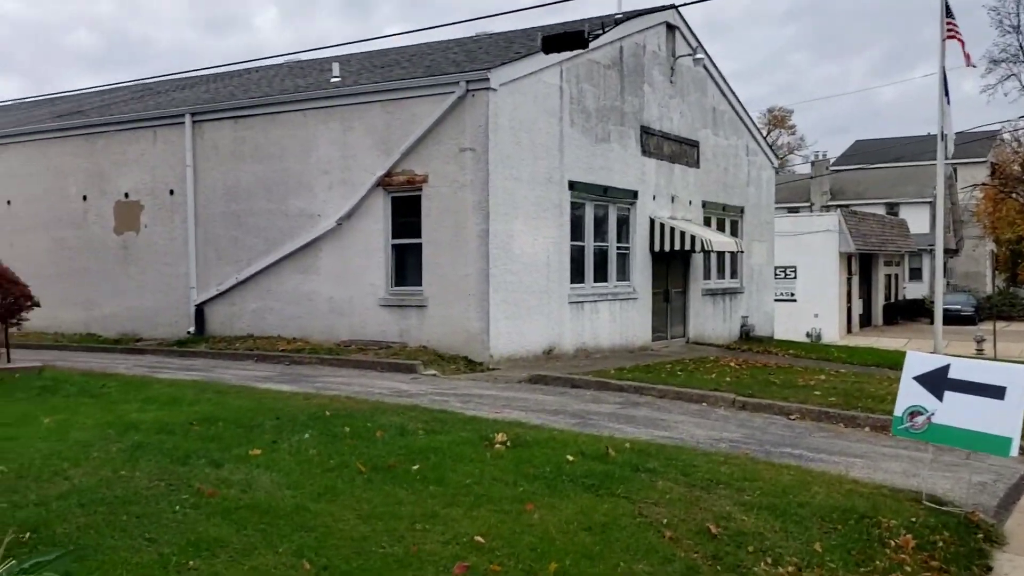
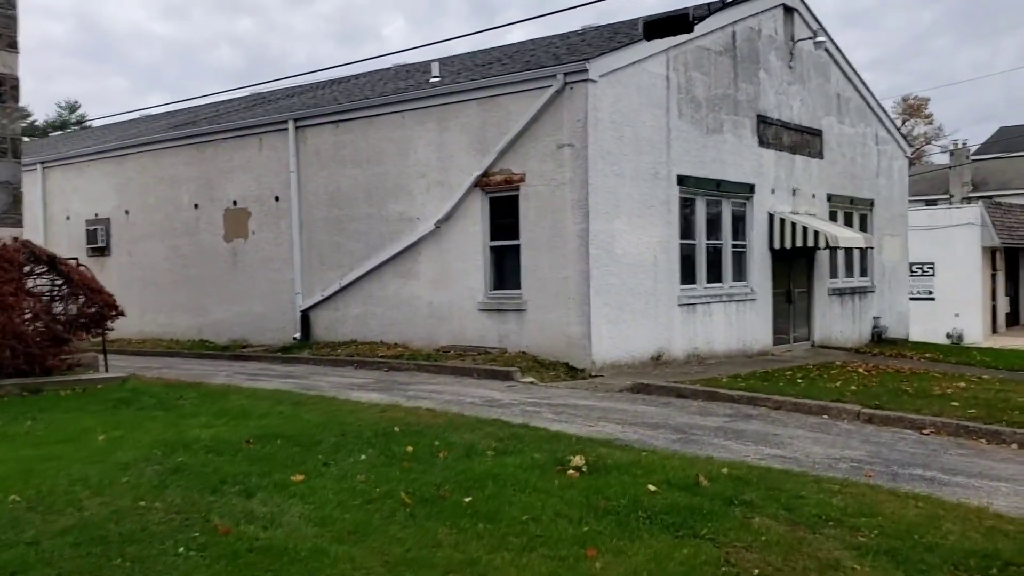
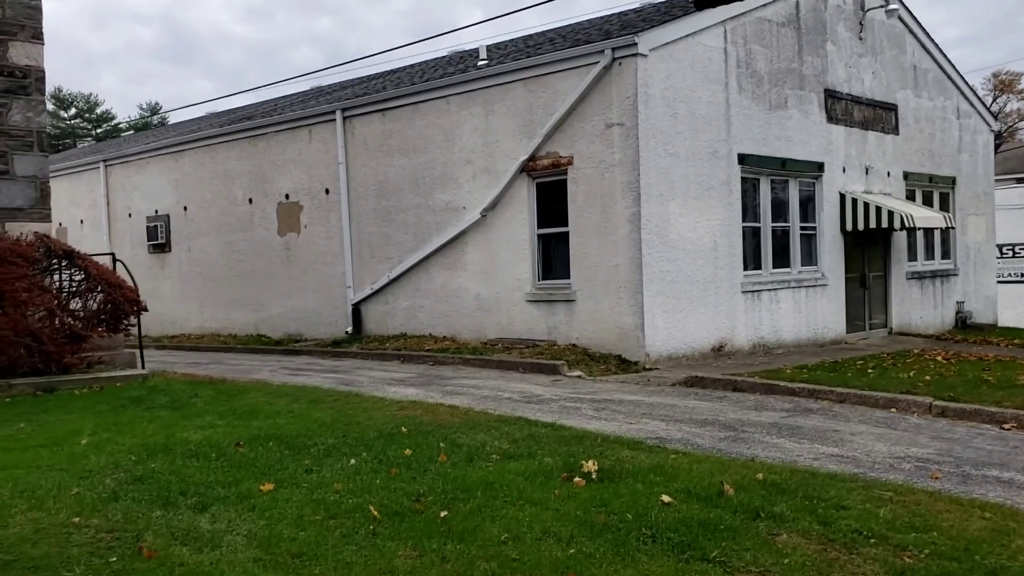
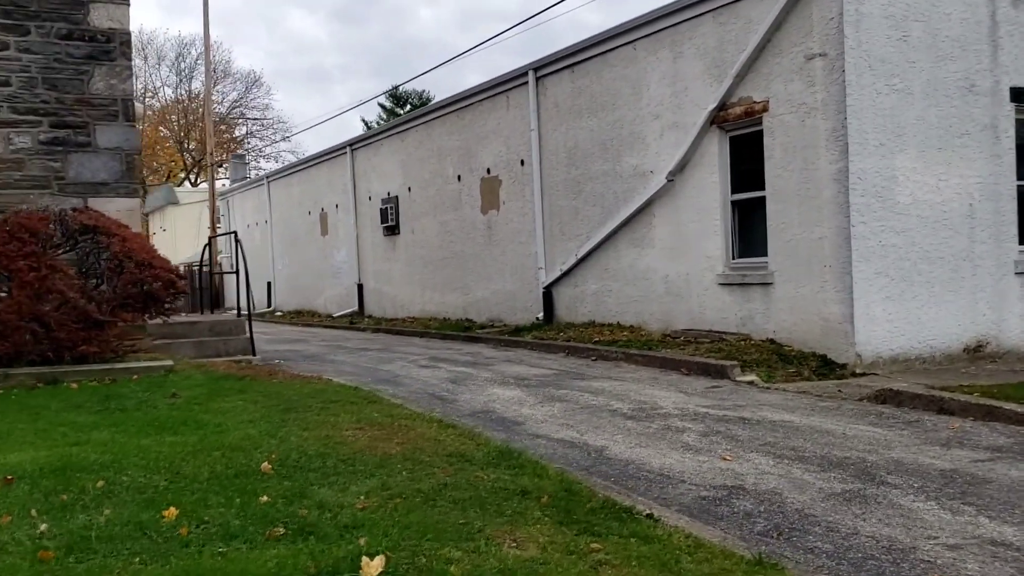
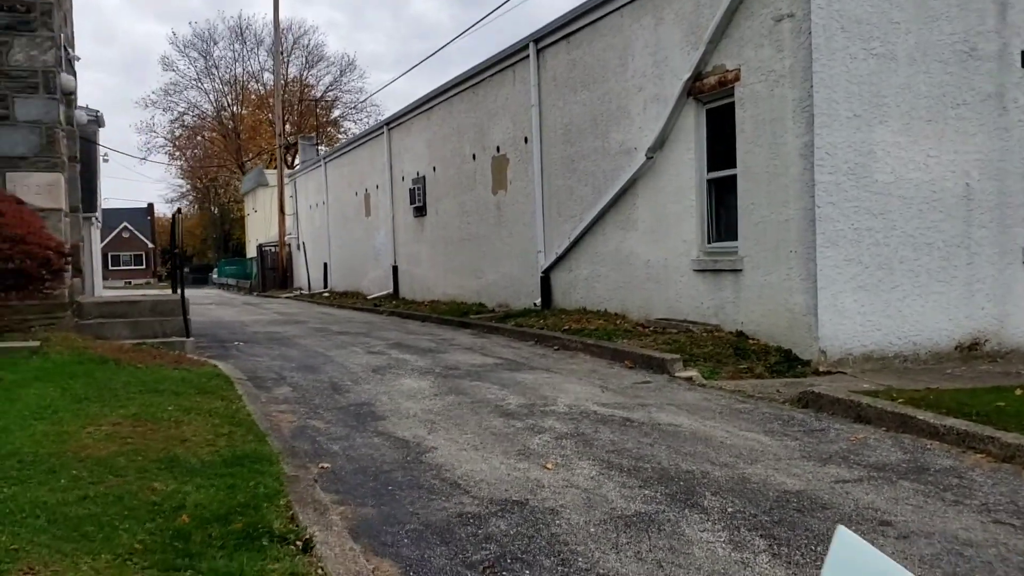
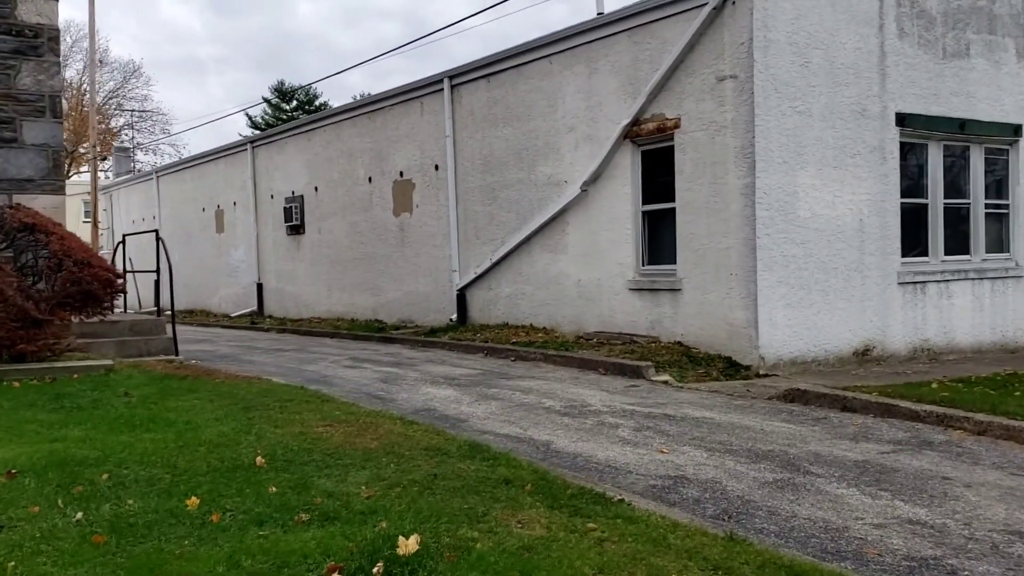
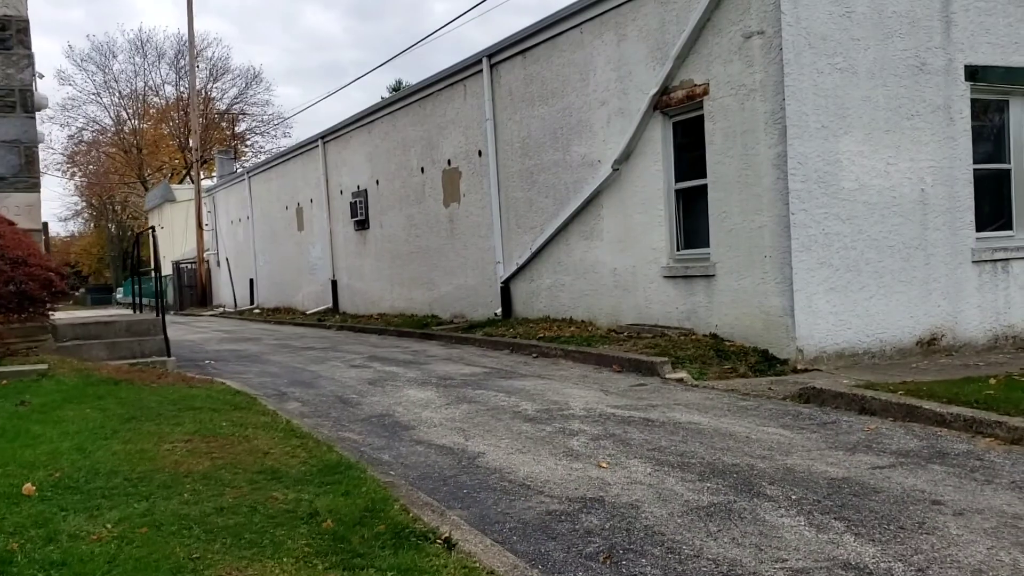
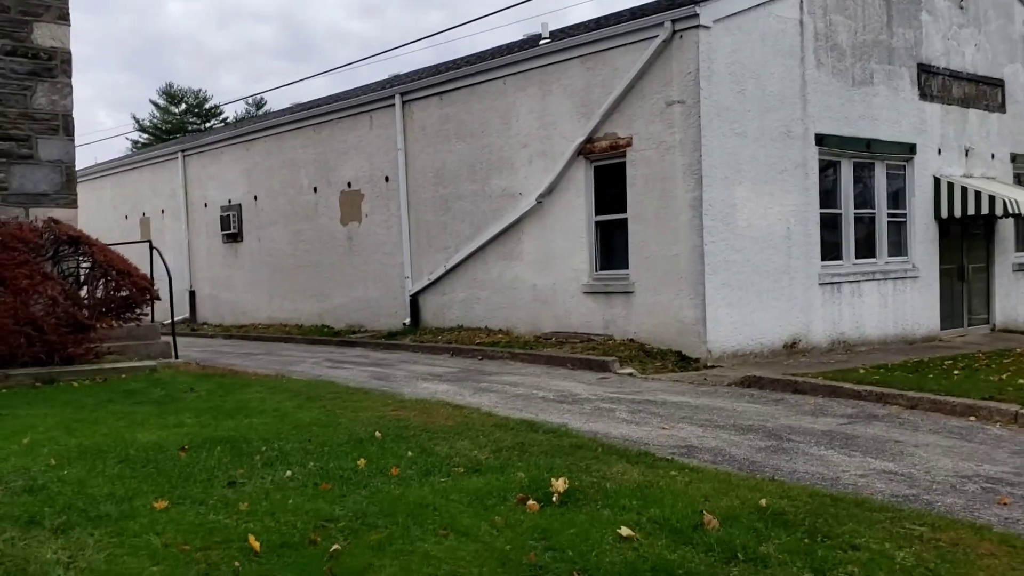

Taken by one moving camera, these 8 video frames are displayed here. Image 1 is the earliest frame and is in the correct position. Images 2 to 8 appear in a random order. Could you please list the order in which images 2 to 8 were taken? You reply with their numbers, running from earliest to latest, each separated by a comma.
2, 3, 8, 6, 4, 7, 5
